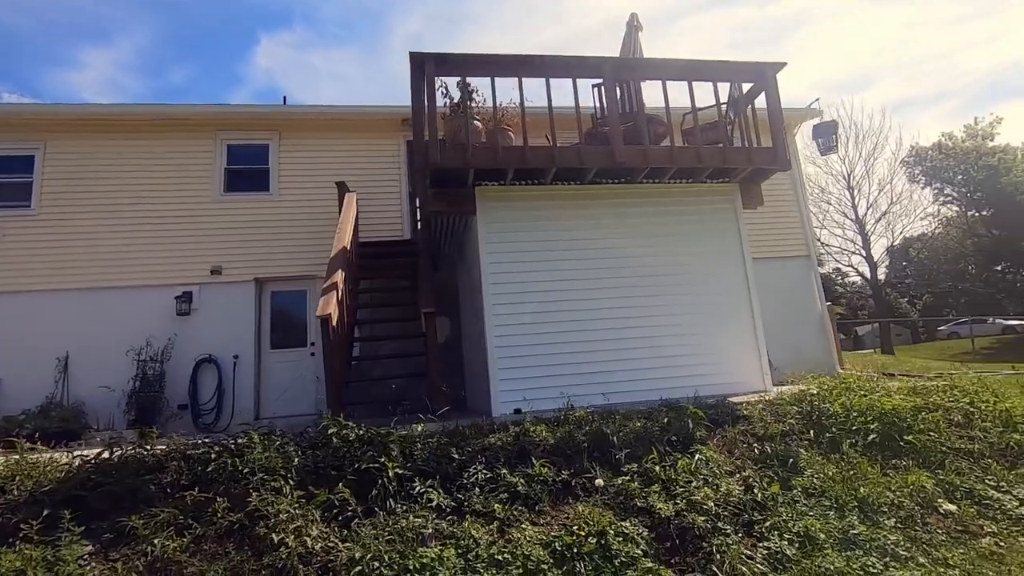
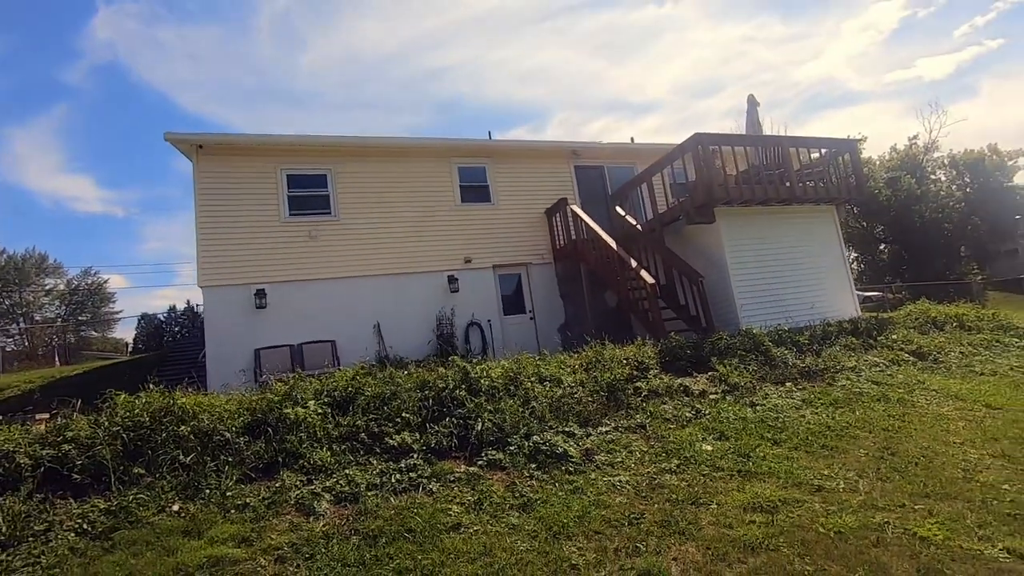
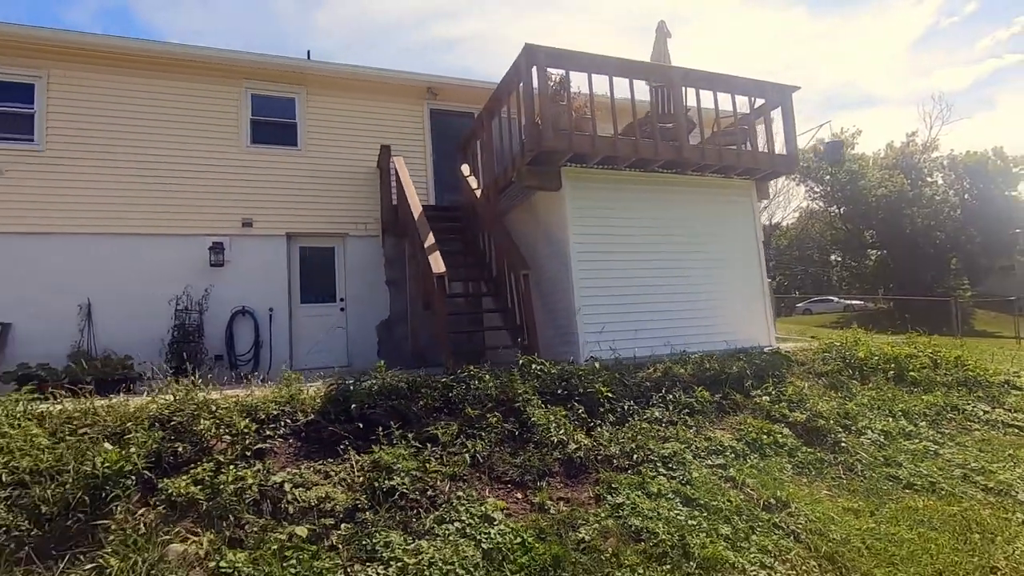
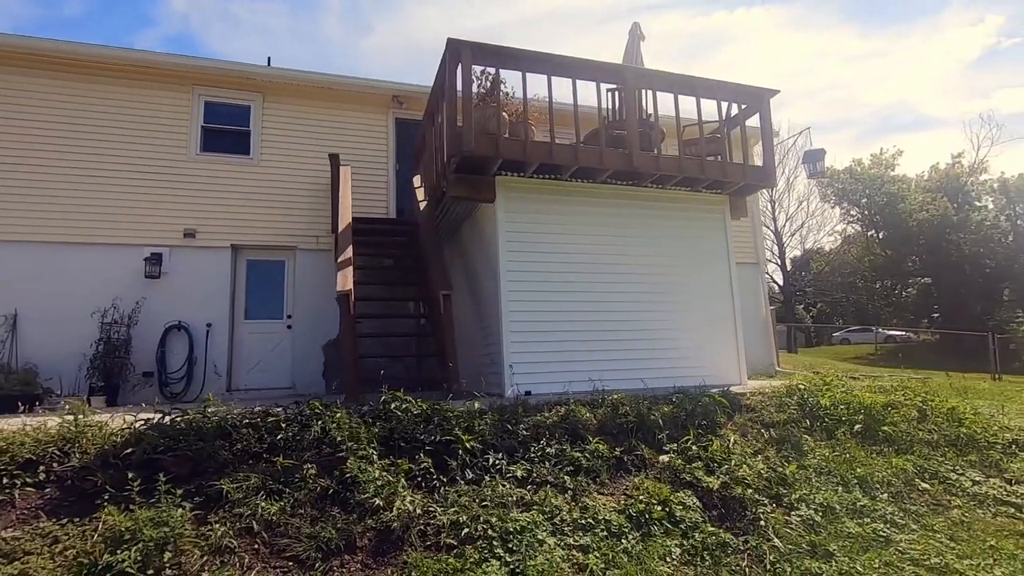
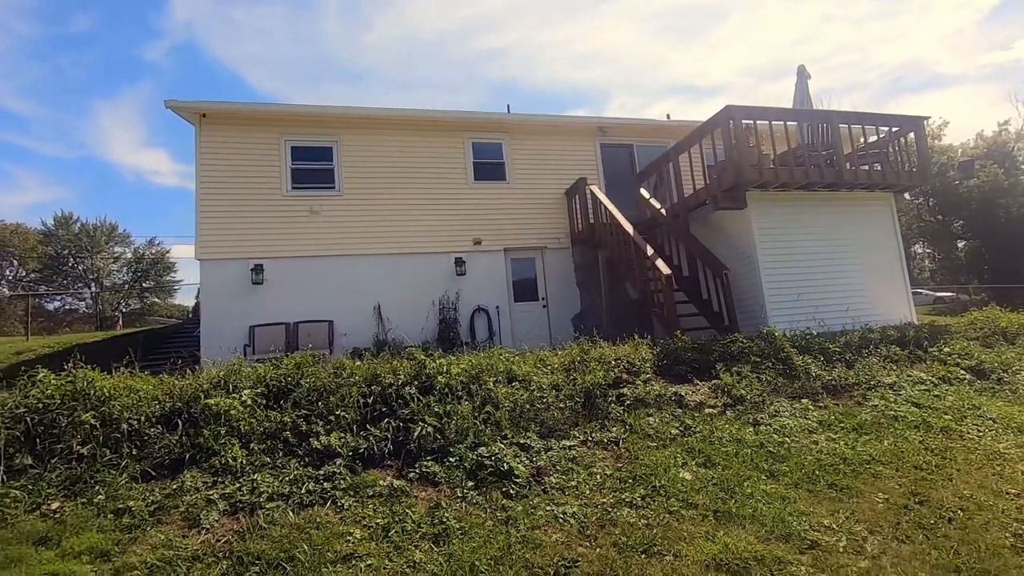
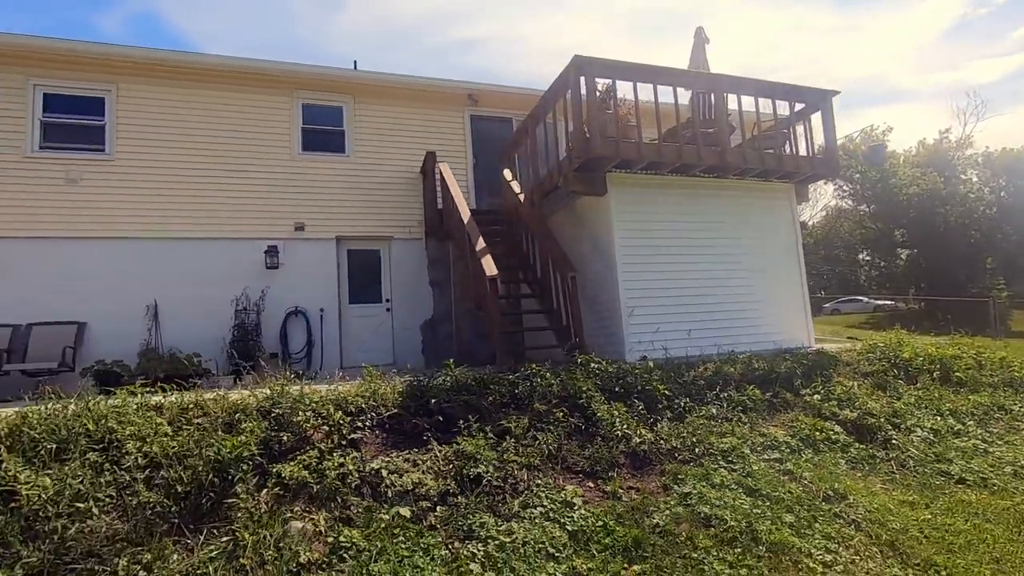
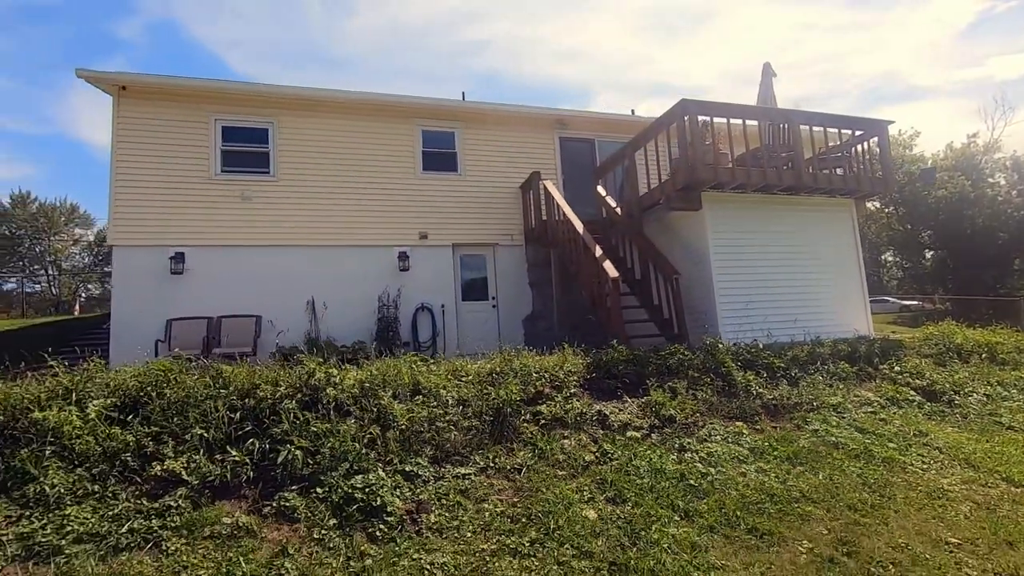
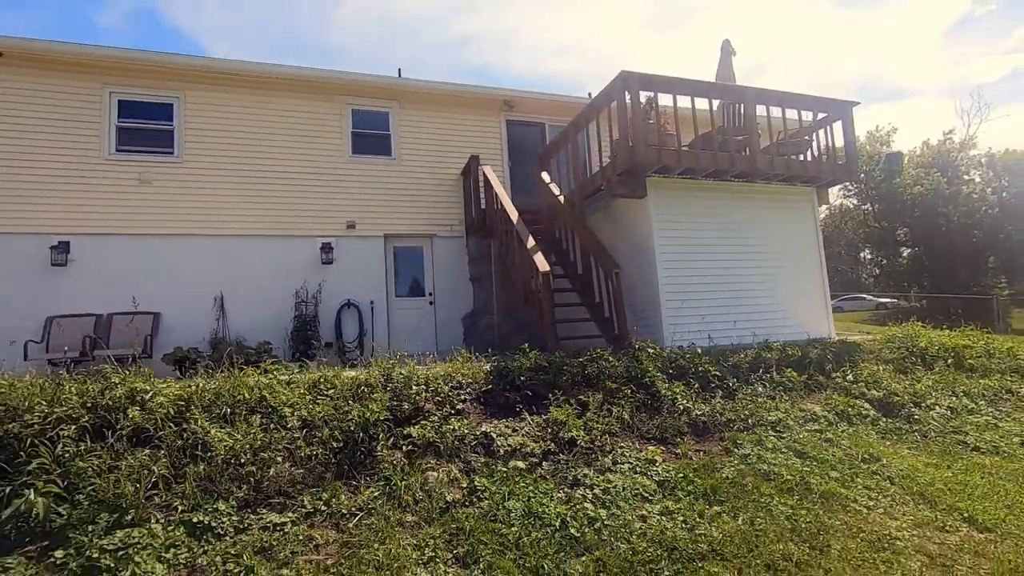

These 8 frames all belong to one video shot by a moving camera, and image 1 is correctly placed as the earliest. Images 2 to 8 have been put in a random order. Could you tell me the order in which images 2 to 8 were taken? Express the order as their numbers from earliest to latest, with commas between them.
4, 3, 6, 8, 7, 5, 2
